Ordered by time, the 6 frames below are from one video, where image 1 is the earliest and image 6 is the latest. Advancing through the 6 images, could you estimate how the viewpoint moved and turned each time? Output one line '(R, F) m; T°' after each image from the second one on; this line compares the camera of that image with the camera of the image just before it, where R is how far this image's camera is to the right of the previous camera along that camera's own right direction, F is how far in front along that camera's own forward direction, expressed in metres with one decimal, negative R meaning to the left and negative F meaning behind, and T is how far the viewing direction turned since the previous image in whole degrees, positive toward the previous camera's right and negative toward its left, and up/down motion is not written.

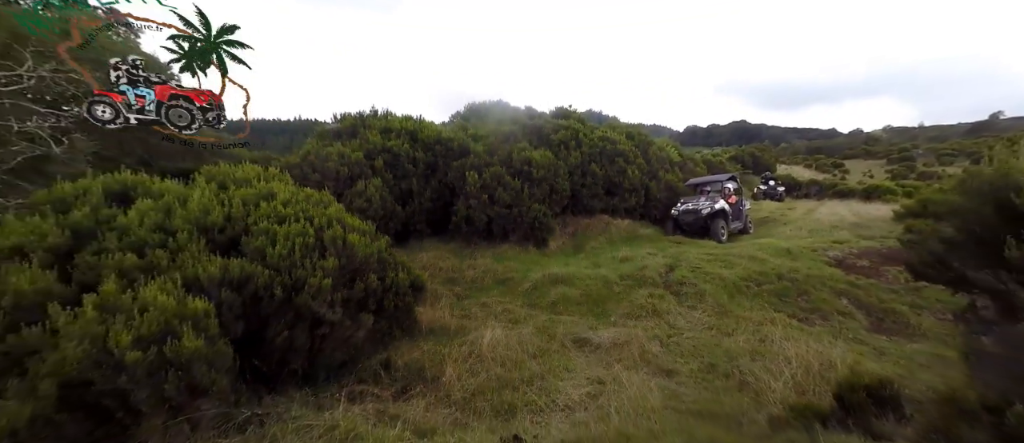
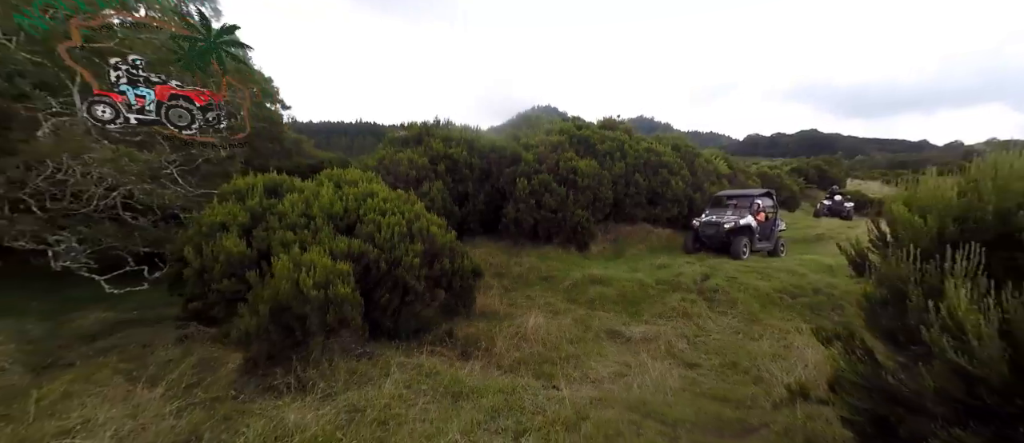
(0.0, -1.0) m; -6°
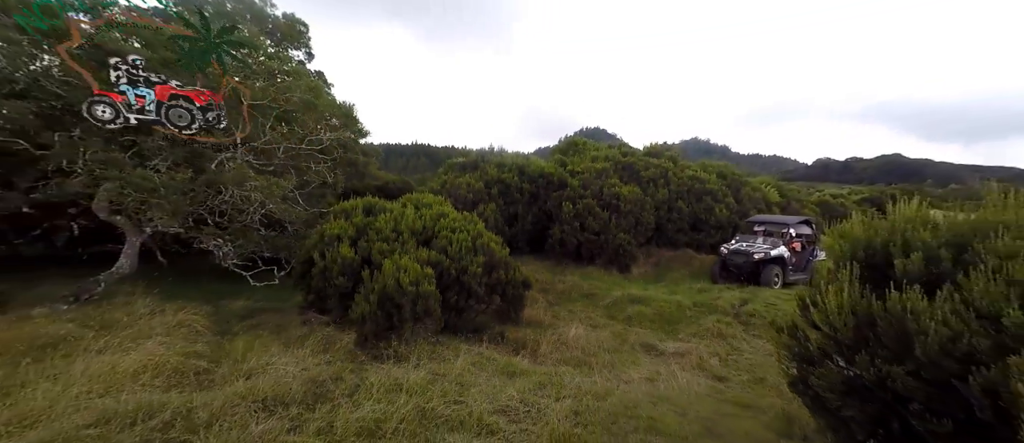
(0.0, -1.1) m; -7°
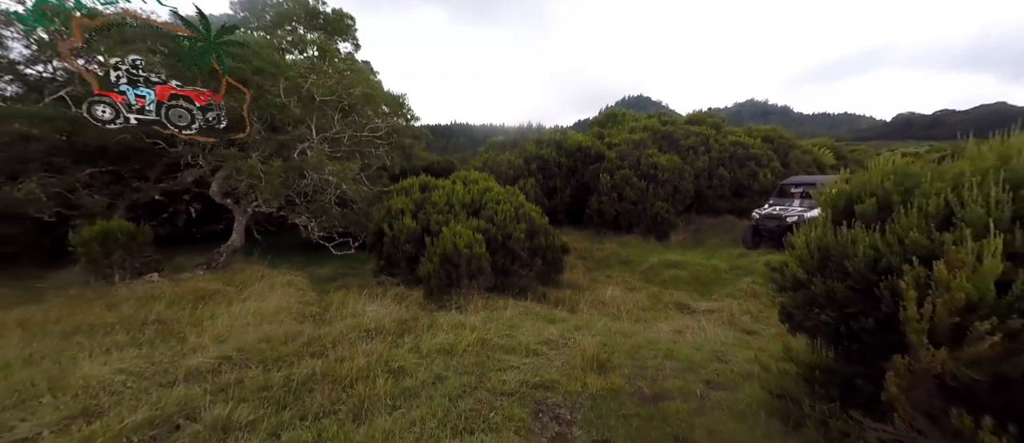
(0.0, -0.8) m; -6°
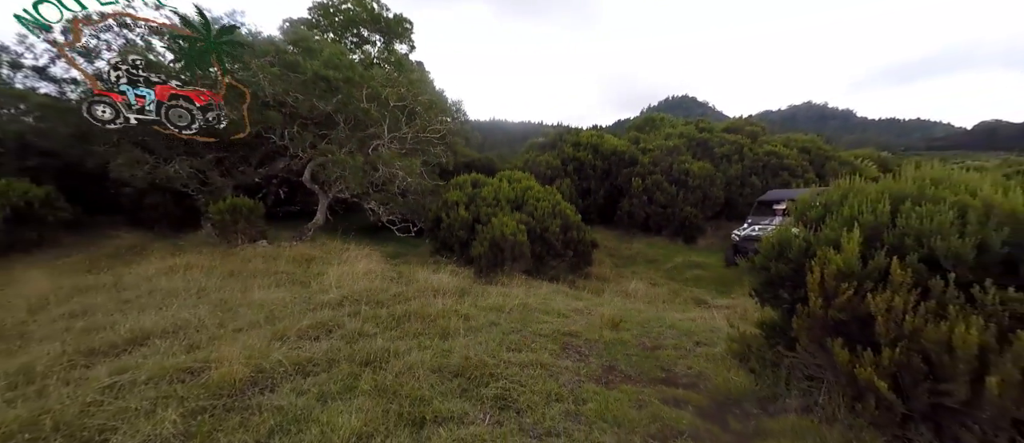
(-0.1, -1.1) m; -5°
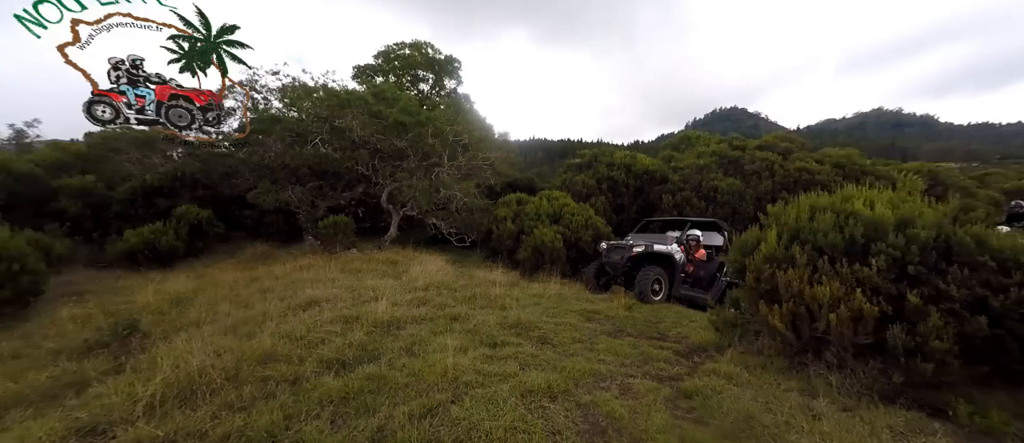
(0.0, -1.6) m; -6°
